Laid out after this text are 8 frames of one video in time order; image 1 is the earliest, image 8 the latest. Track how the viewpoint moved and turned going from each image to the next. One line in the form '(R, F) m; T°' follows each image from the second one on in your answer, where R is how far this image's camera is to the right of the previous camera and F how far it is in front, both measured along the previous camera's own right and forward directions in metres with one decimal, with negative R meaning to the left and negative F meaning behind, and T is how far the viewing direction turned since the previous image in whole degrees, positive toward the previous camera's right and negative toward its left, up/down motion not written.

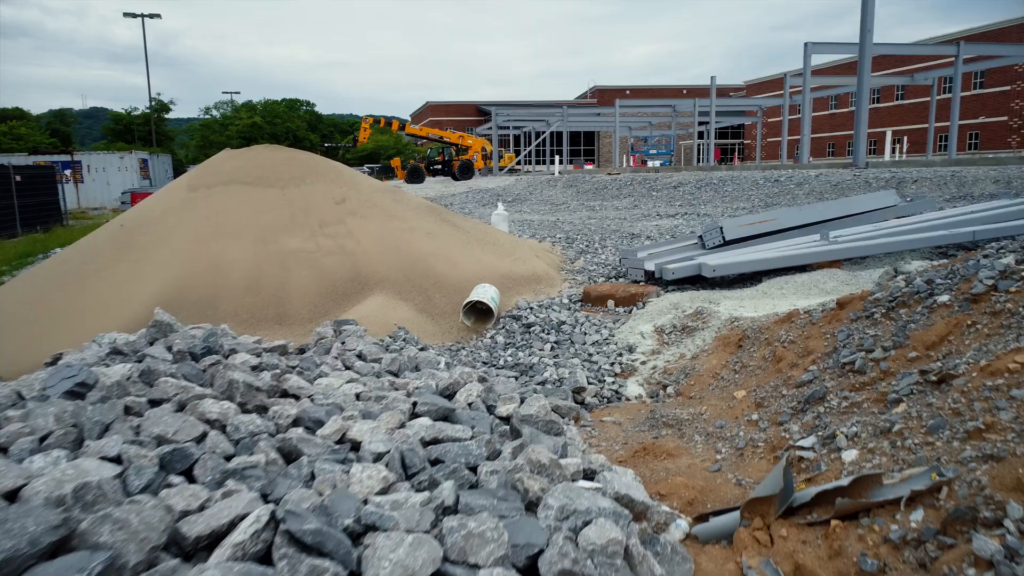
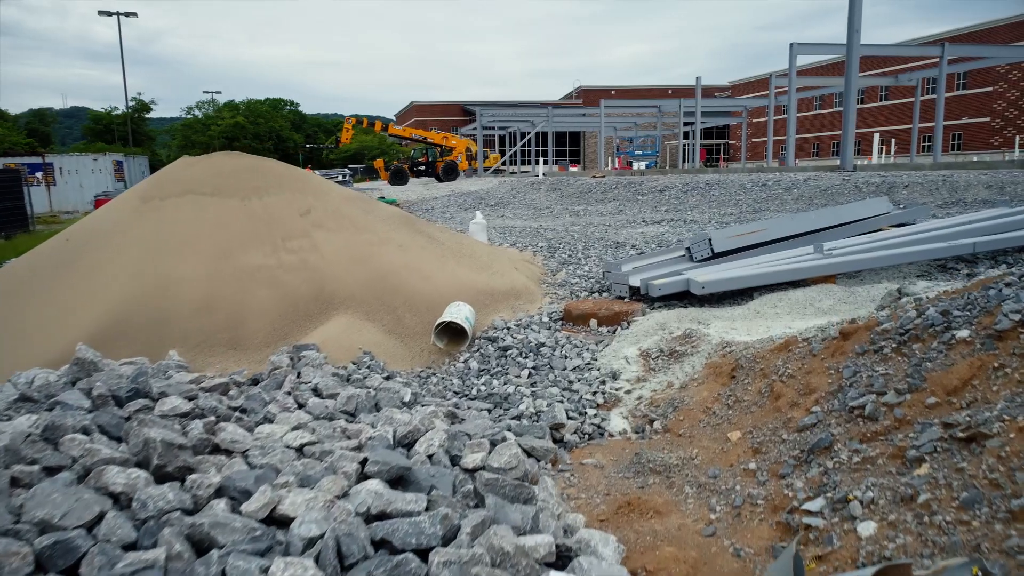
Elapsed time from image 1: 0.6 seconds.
(+0.1, +0.3) m; +1°
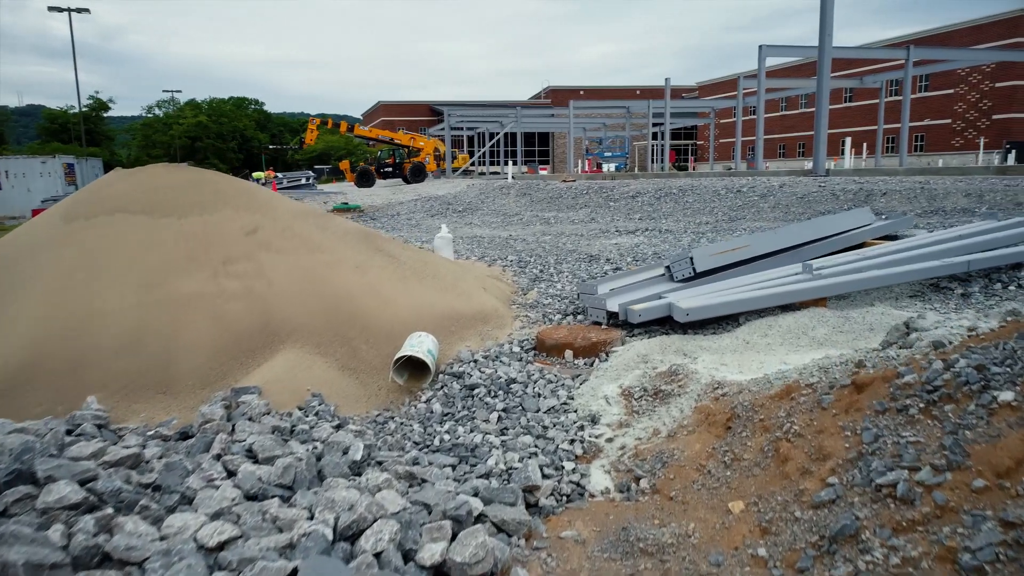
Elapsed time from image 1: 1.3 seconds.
(0.0, +0.4) m; +2°
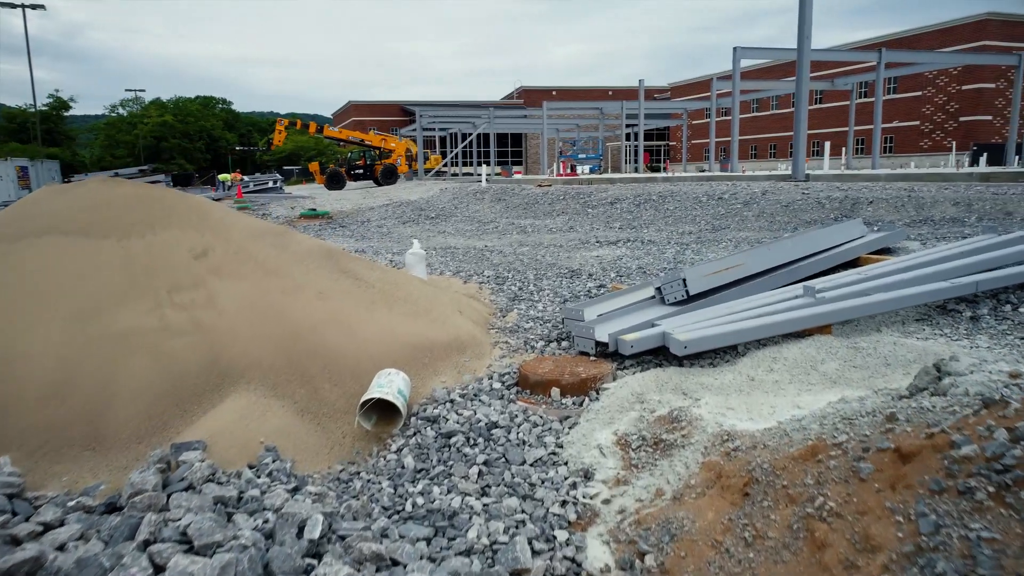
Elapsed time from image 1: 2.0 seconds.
(0.0, +0.4) m; +2°
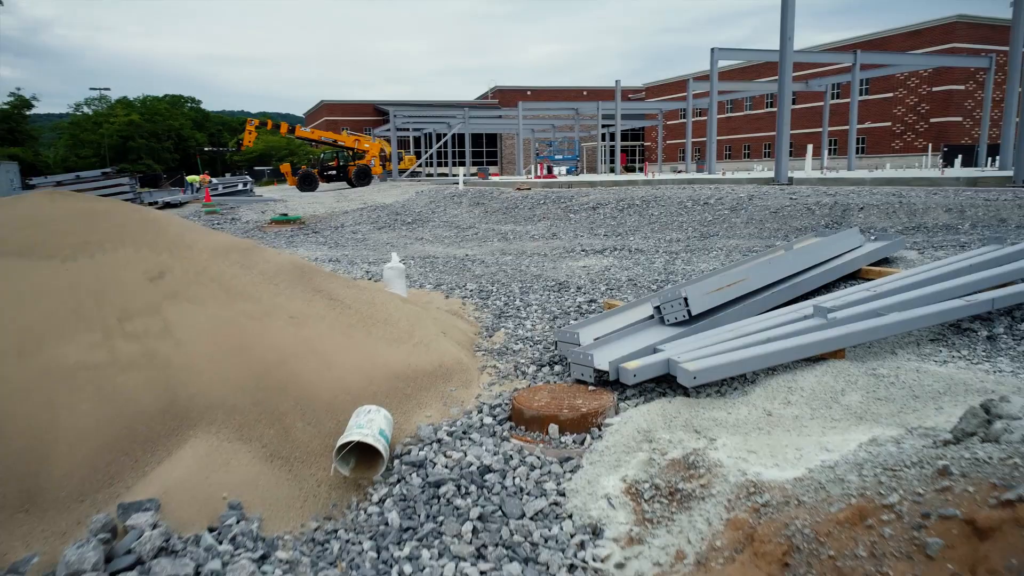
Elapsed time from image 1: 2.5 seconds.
(-0.1, +0.3) m; +2°
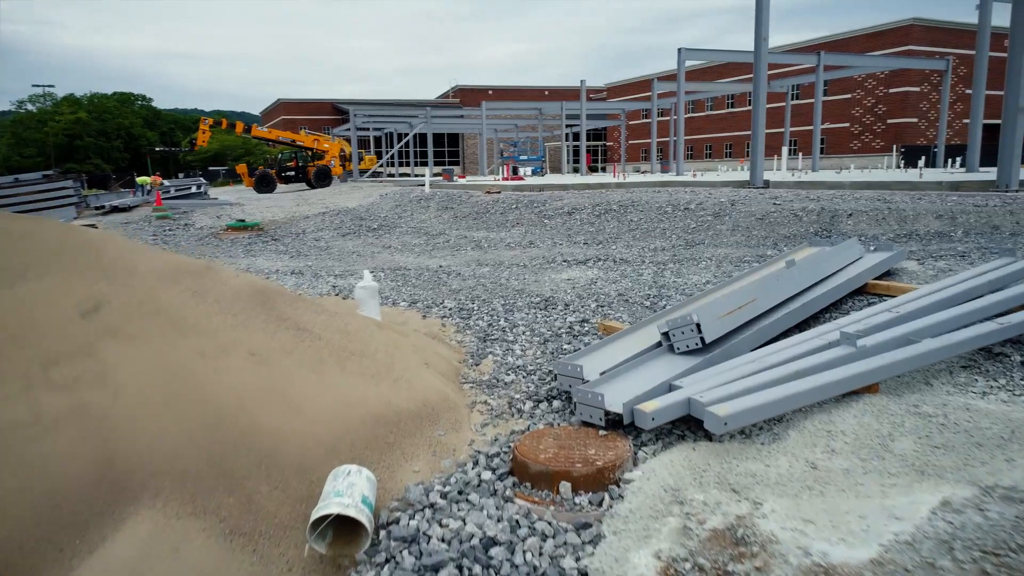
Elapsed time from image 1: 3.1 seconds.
(-0.2, +0.5) m; +3°
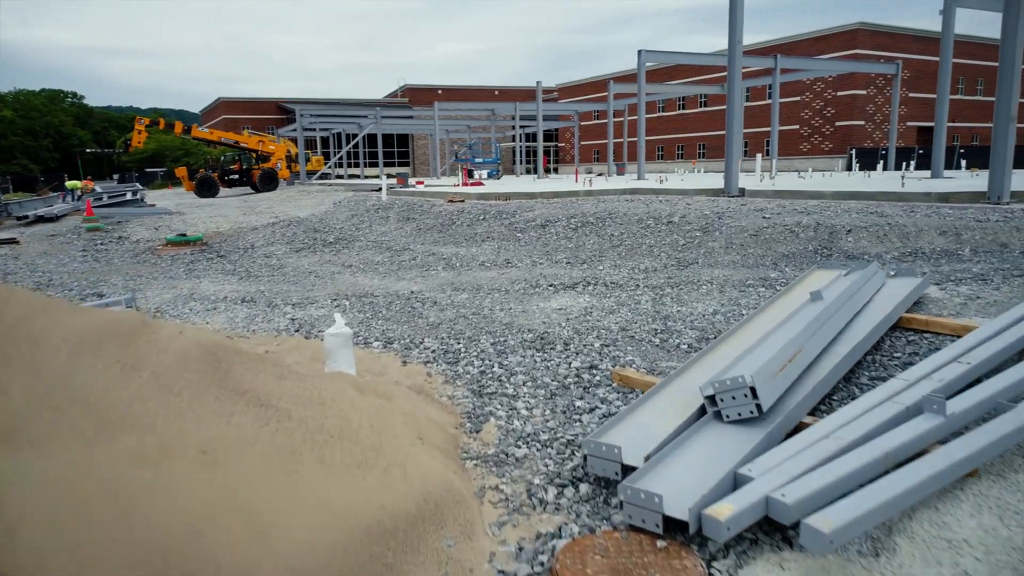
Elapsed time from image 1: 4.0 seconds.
(-0.3, +0.7) m; +4°
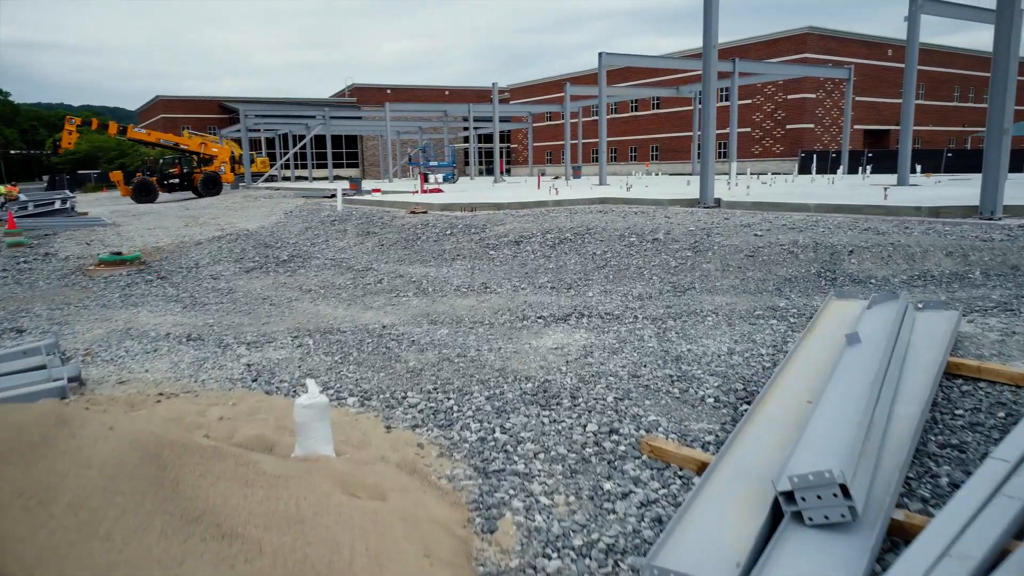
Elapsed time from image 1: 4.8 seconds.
(-0.3, +0.7) m; +4°
